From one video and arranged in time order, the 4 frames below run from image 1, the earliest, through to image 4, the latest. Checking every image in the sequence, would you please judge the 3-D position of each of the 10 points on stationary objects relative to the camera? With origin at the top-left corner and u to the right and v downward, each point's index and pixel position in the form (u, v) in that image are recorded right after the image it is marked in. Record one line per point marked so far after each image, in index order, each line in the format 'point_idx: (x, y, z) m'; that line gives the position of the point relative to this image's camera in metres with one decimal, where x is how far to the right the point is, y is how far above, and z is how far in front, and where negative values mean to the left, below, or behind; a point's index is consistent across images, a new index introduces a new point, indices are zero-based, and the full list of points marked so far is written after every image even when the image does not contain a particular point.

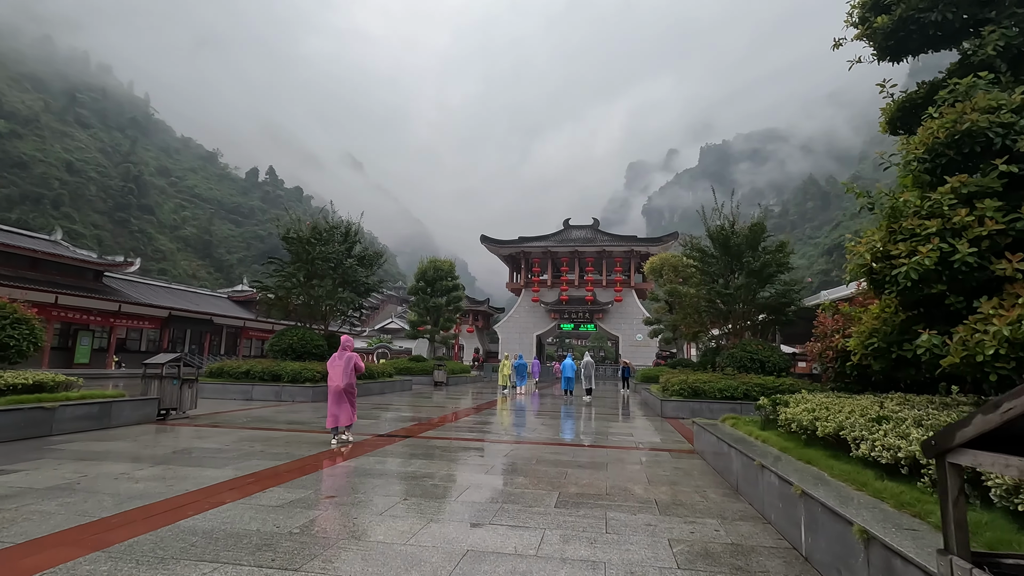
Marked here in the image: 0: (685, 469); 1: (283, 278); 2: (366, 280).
0: (+1.6, -1.7, +4.9) m
1: (-6.1, +0.3, +14.3) m
2: (-4.1, +0.2, +15.2) m
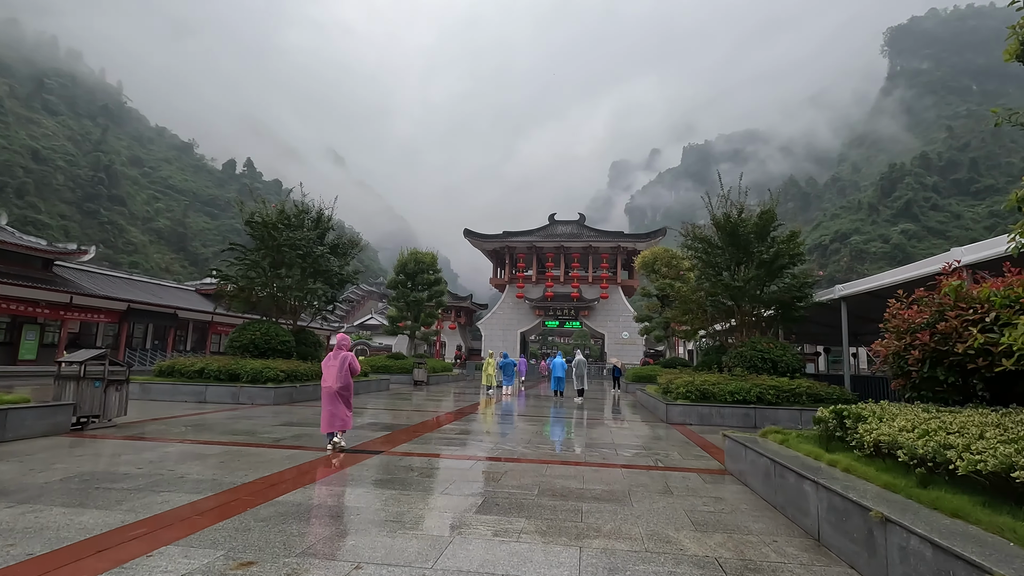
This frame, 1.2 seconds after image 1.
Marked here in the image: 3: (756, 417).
0: (+1.6, -1.5, +3.9) m
1: (-6.4, +0.5, +12.9) m
2: (-4.5, +0.4, +13.9) m
3: (+4.0, -2.1, +8.8) m
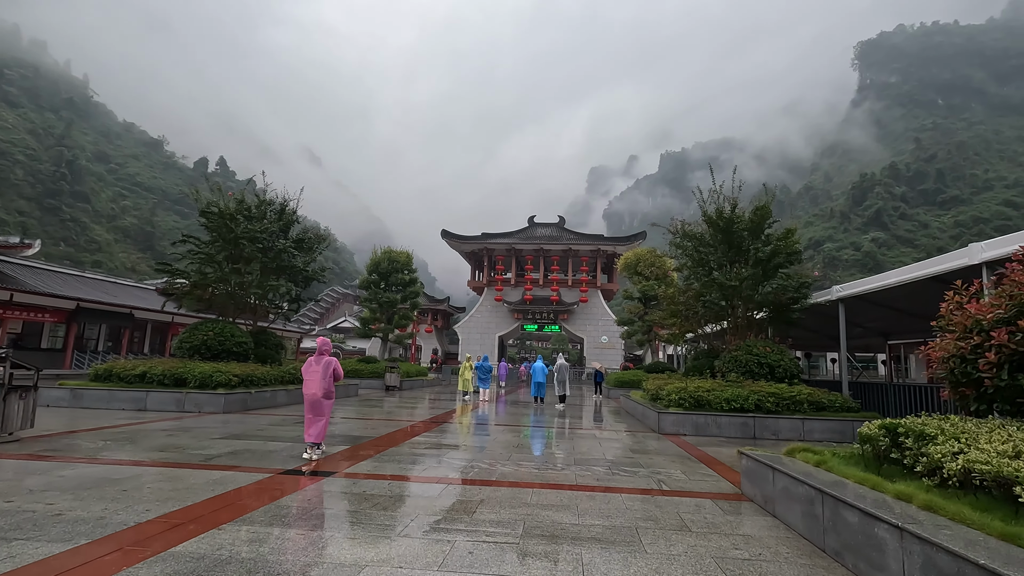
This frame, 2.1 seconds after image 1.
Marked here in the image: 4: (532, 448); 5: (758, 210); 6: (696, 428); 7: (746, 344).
0: (+1.4, -1.5, +3.1) m
1: (-6.9, +0.6, +11.8) m
2: (-5.0, +0.5, +12.9) m
3: (+3.7, -2.1, +8.1) m
4: (+0.3, -2.1, +7.2) m
5: (+4.8, +1.5, +10.4) m
6: (+2.8, -2.2, +8.3) m
7: (+4.2, -1.0, +9.7) m
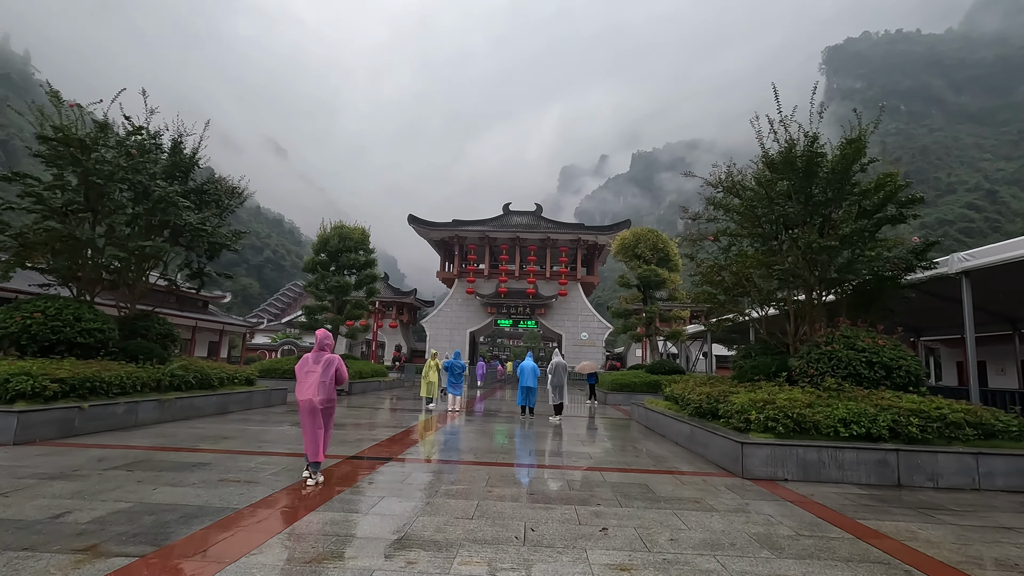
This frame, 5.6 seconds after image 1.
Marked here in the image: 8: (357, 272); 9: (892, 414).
0: (+1.6, -1.0, -0.2) m
1: (-7.1, +1.2, +8.1) m
2: (-5.3, +1.0, +9.3) m
3: (+3.6, -1.7, +5.0) m
4: (+0.2, -1.7, +3.8) m
5: (+4.6, +1.9, +7.3) m
6: (+2.7, -1.7, +5.1) m
7: (+4.1, -0.6, +6.6) m
8: (-5.4, +0.5, +18.8) m
9: (+3.7, -1.2, +5.2) m
